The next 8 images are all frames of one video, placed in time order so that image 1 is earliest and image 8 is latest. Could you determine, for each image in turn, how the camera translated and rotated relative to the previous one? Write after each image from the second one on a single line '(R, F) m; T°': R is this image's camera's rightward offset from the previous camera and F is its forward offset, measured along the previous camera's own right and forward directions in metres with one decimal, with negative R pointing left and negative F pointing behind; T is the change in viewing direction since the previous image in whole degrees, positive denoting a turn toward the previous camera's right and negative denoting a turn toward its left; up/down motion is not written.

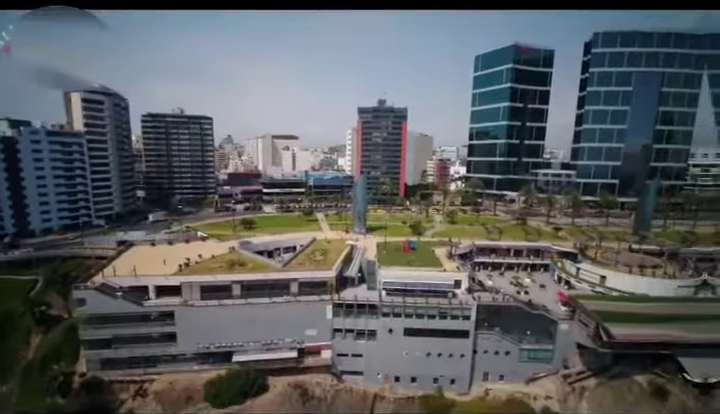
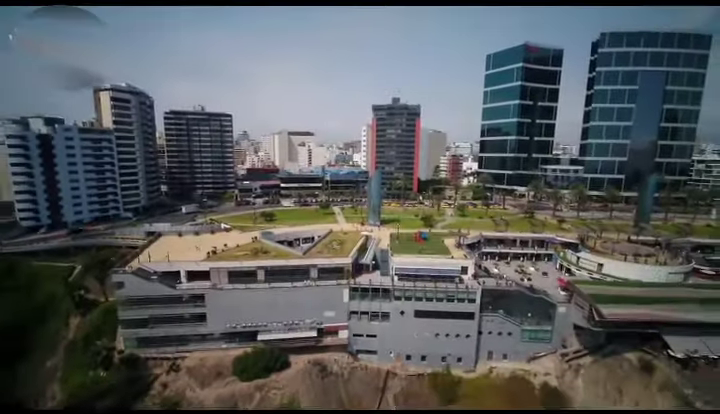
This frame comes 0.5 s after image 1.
(-0.2, -0.5) m; 0°
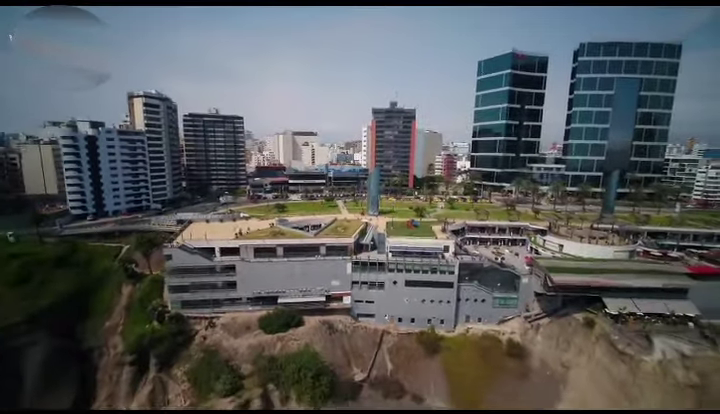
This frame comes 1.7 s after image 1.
(0.0, -1.5) m; 0°
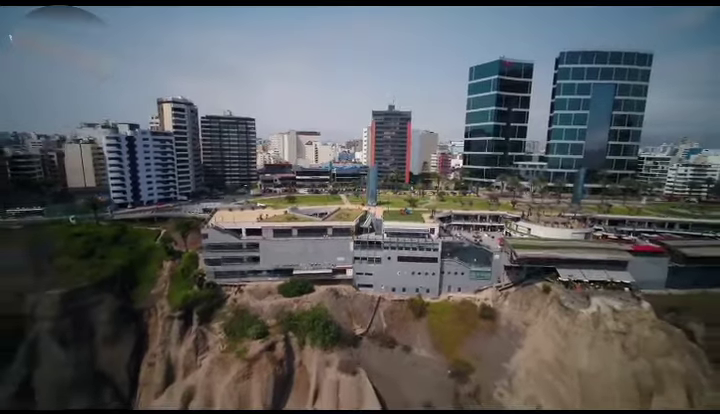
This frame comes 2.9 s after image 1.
(0.0, -1.7) m; 0°
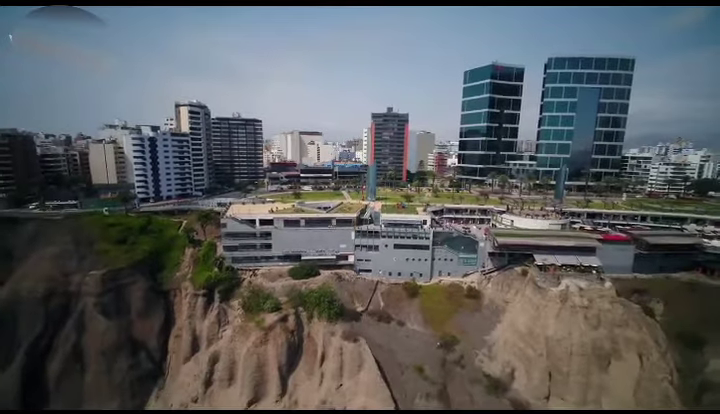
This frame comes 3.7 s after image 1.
(0.0, -1.2) m; 0°
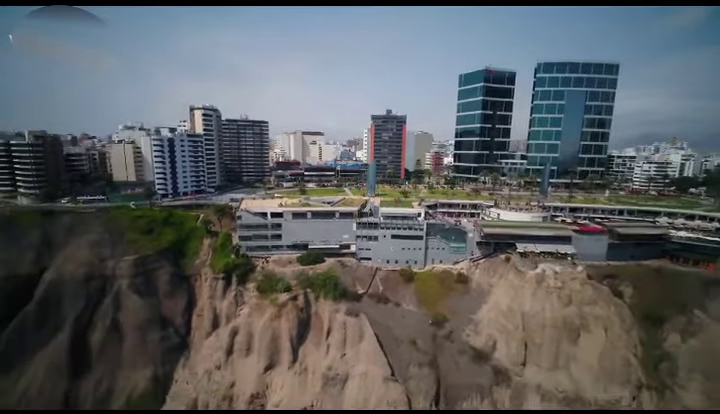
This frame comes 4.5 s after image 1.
(0.0, -1.2) m; 0°
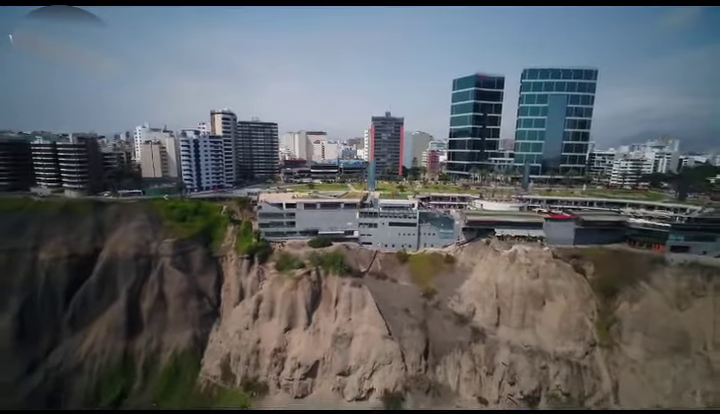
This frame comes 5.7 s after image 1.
(-0.1, -2.0) m; 0°
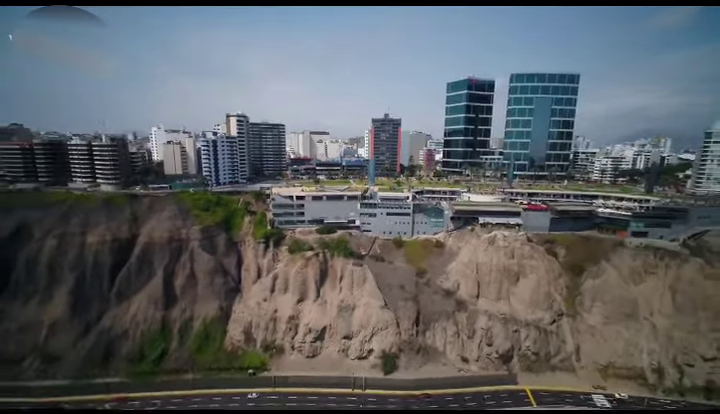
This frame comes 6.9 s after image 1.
(0.0, -1.9) m; 0°
